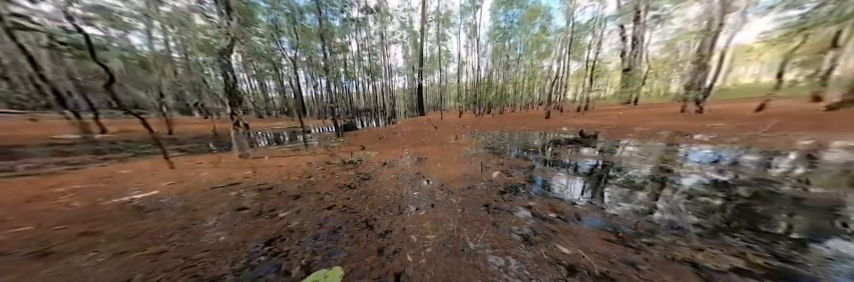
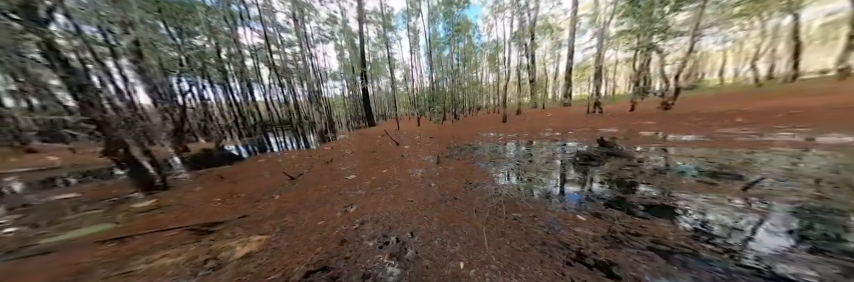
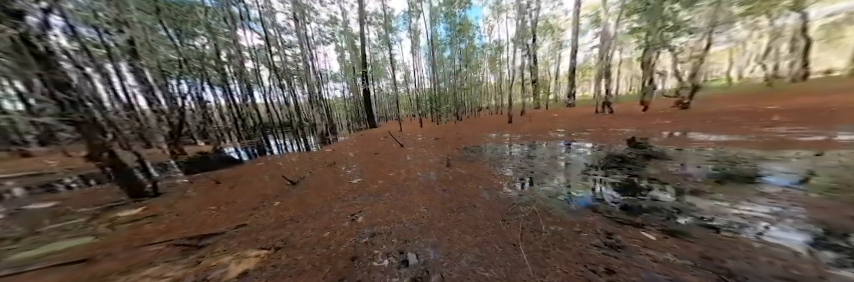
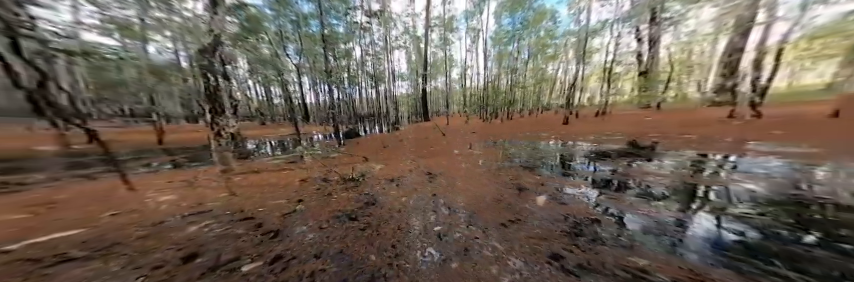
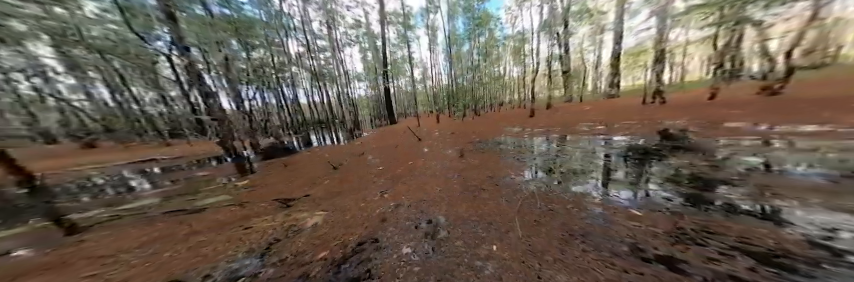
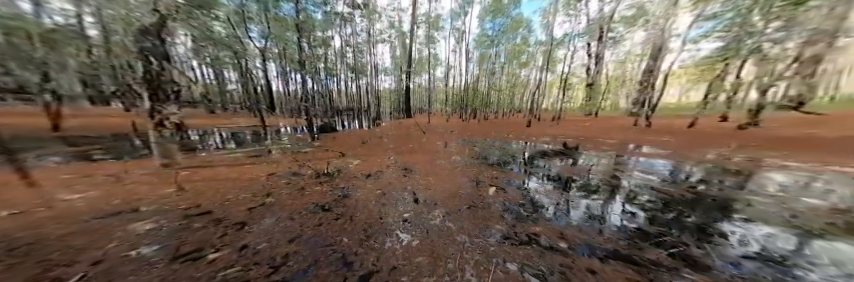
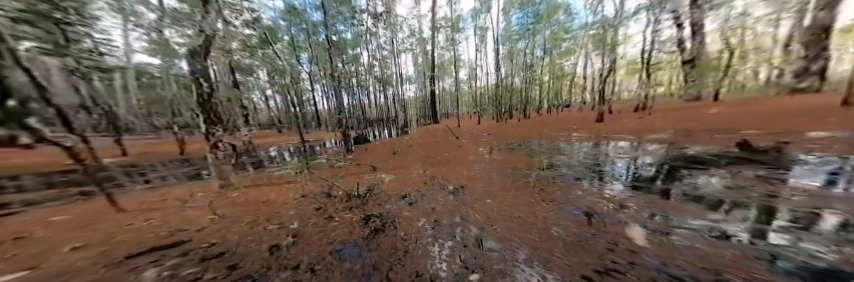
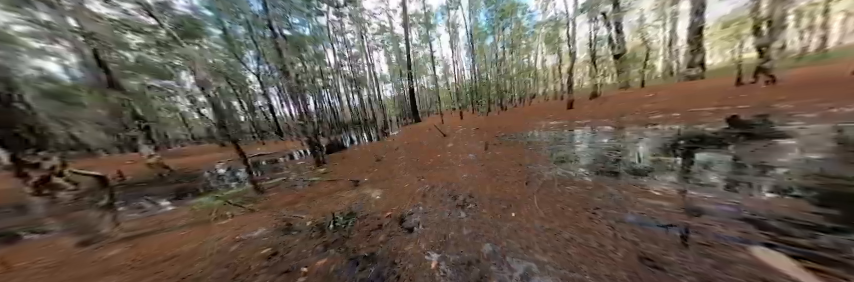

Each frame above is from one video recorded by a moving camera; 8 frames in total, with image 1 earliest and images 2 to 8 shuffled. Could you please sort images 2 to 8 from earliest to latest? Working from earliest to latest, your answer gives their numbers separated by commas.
6, 4, 7, 8, 5, 2, 3
